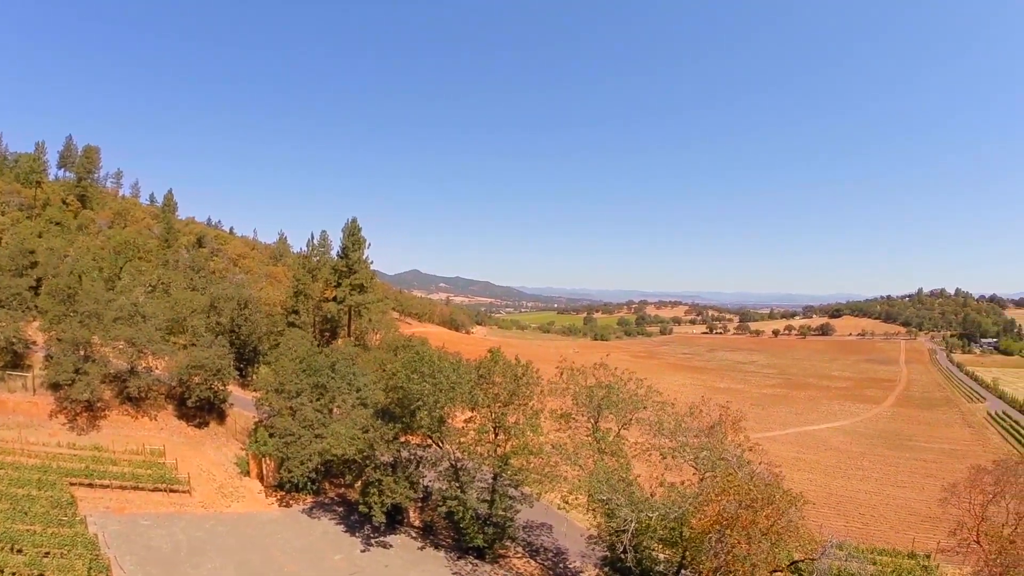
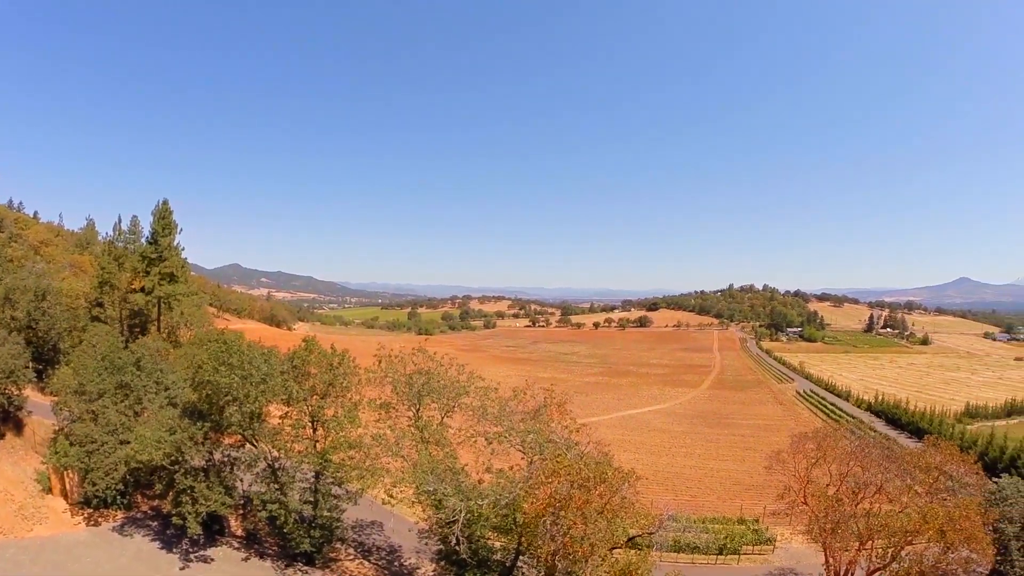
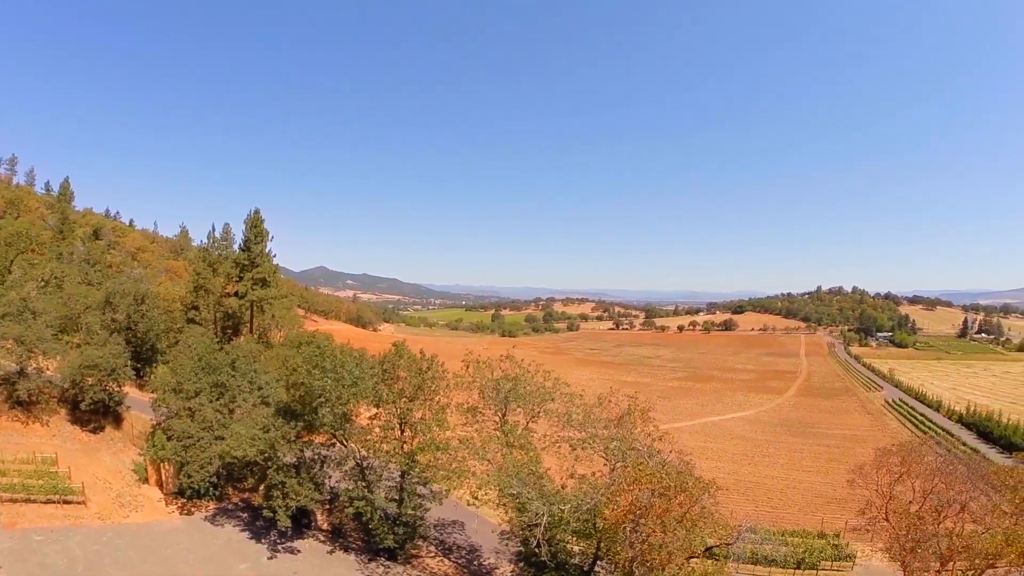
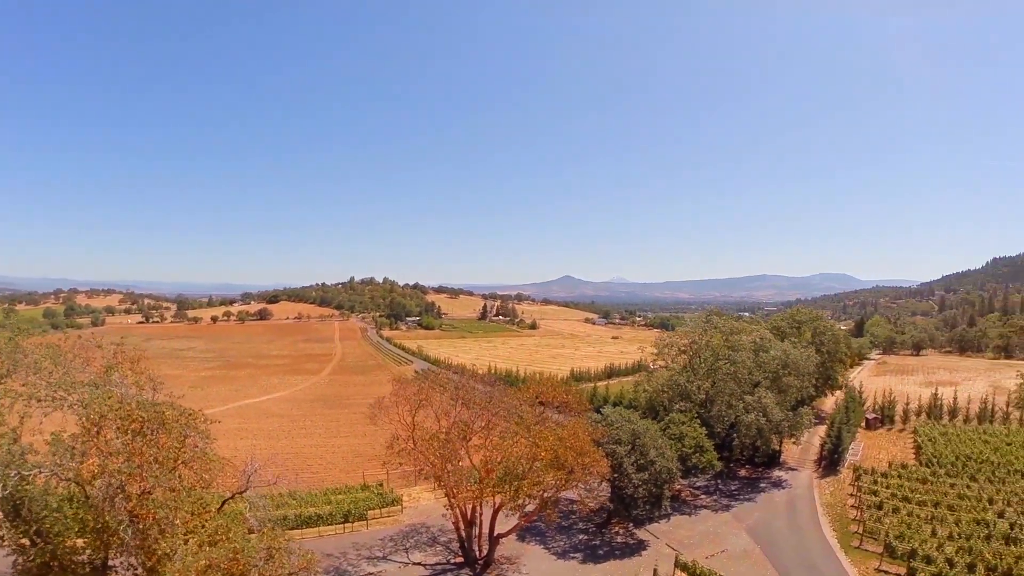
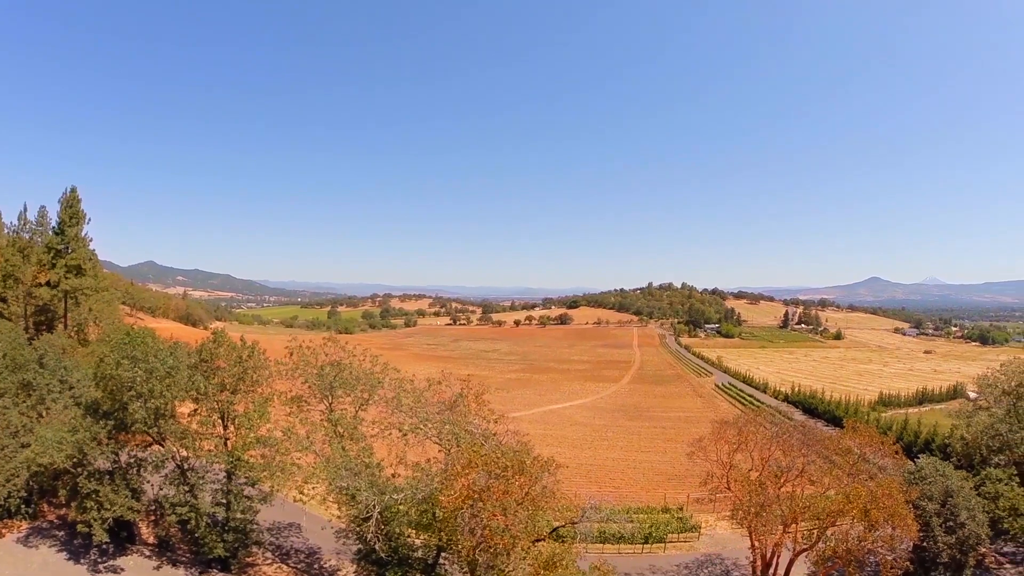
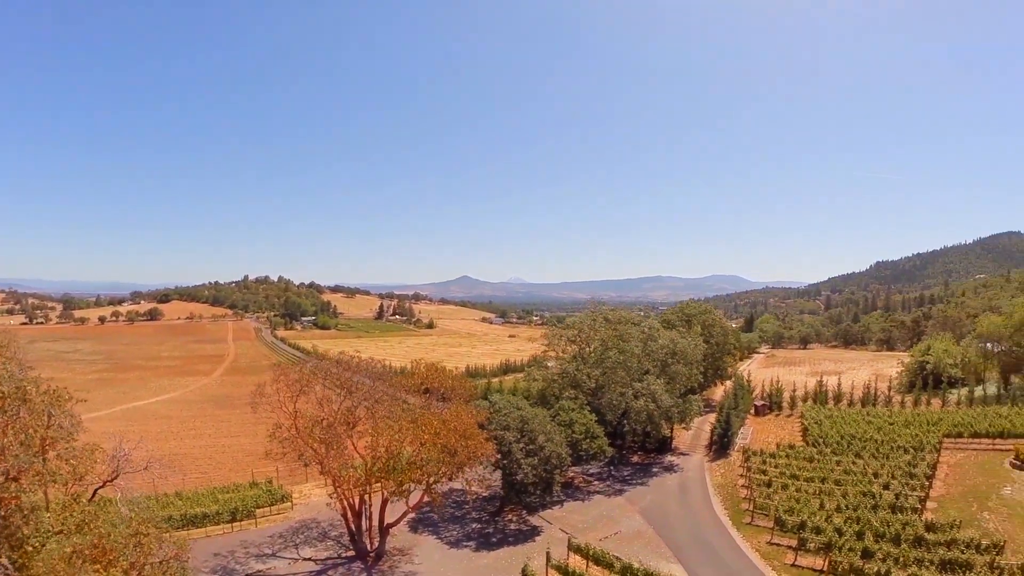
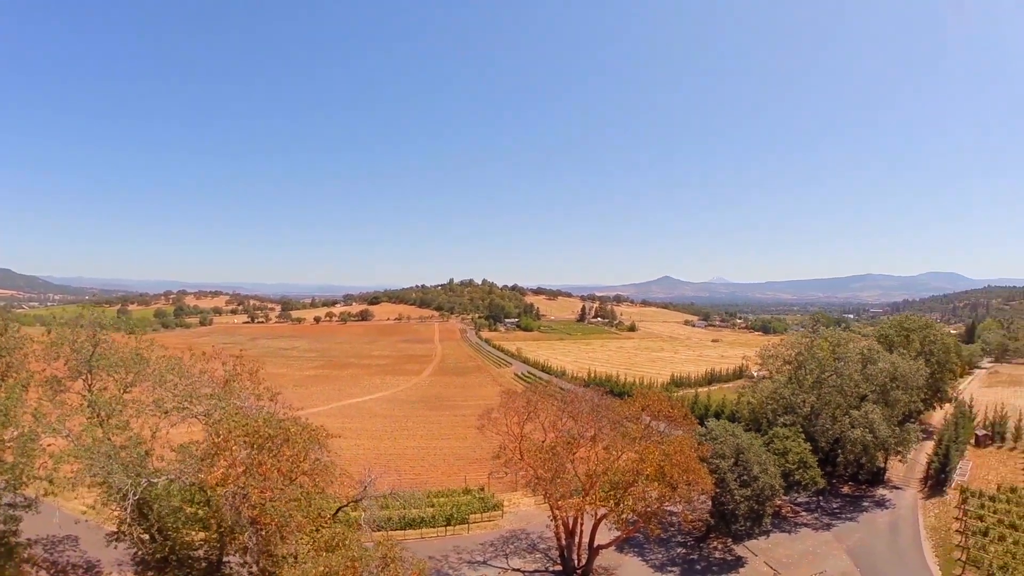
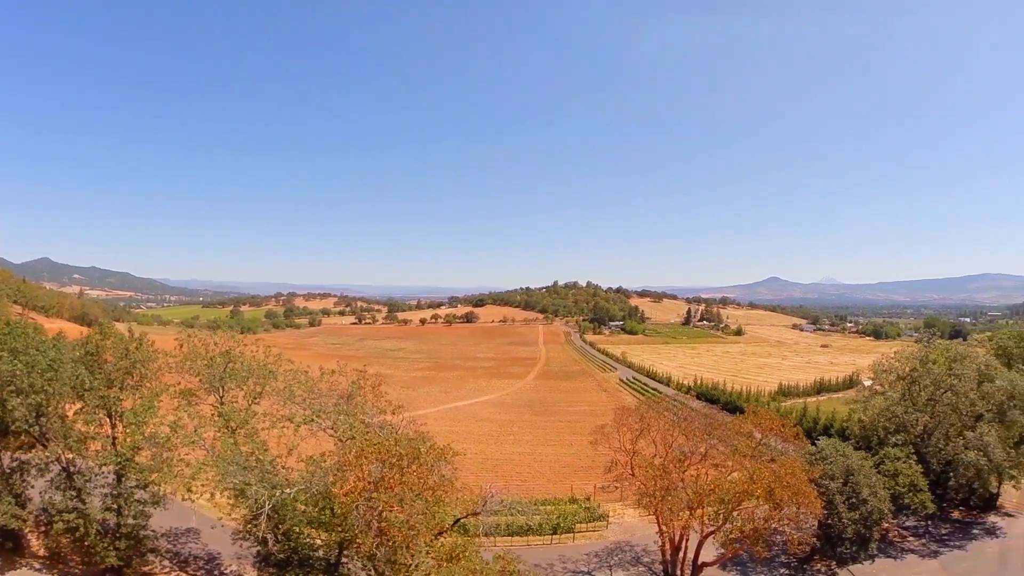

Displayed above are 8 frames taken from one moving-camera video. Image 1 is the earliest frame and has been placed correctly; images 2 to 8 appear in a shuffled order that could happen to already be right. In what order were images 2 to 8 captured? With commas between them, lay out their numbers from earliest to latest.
3, 2, 5, 8, 7, 4, 6
